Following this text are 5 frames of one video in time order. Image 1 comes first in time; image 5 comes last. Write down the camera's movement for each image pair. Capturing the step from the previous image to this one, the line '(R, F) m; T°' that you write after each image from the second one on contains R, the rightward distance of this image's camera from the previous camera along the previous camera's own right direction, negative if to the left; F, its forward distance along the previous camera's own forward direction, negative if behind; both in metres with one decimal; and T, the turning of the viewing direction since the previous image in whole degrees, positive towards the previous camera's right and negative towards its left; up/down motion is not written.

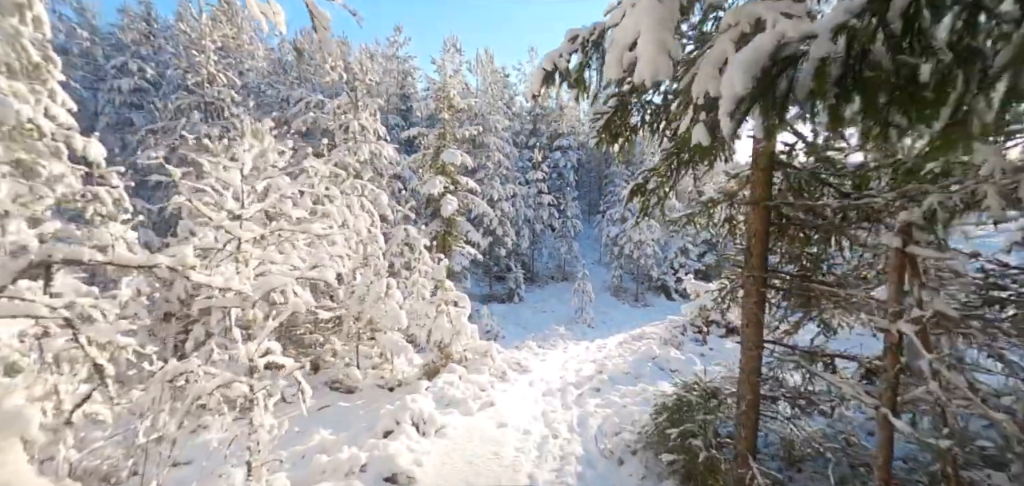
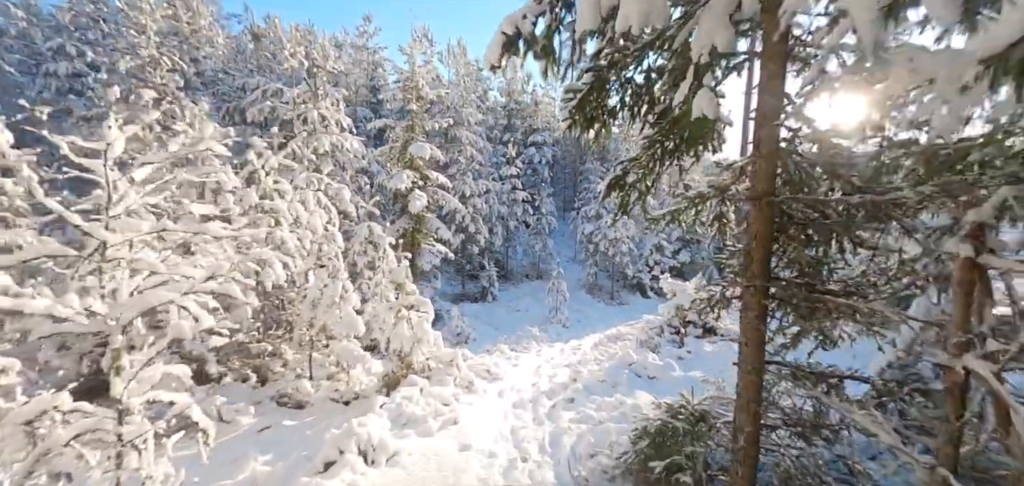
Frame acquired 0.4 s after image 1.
(+0.1, +0.6) m; +3°
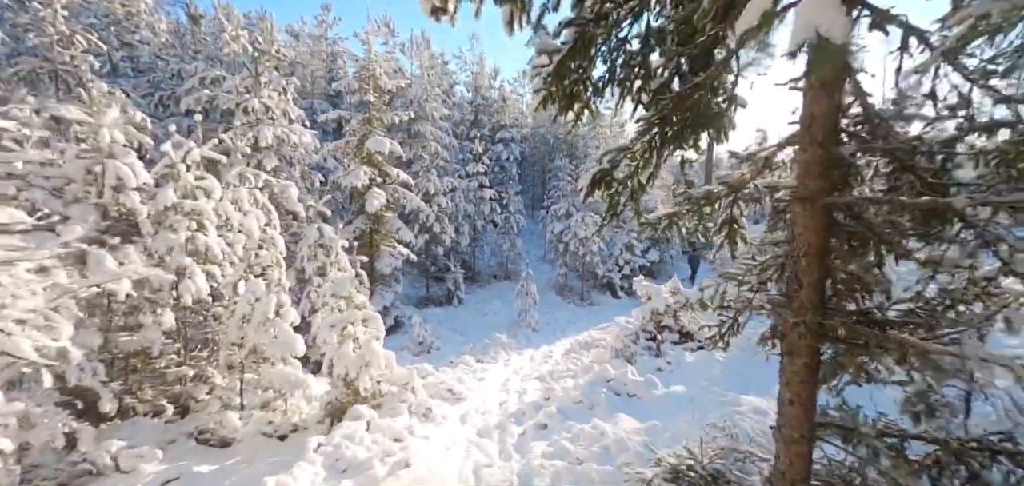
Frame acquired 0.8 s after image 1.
(+0.1, +0.8) m; +4°
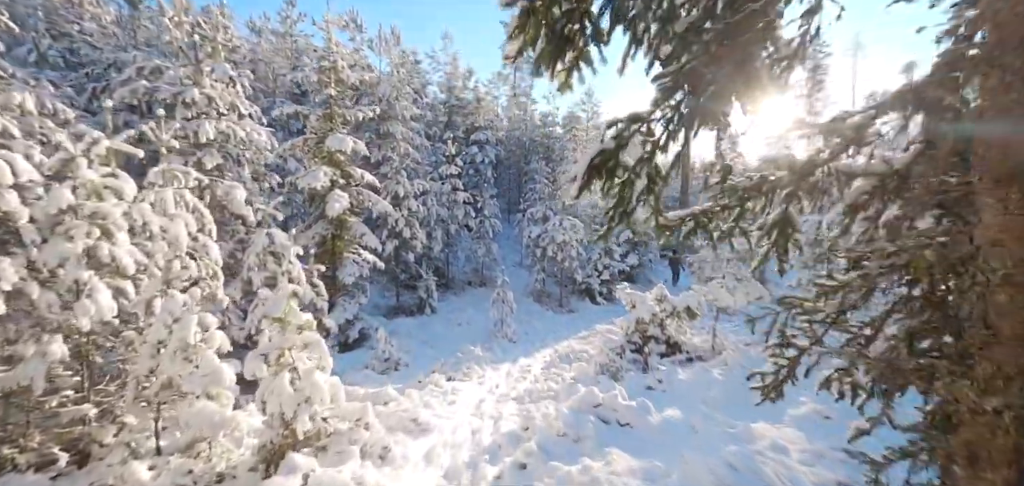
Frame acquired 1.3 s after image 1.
(+0.1, +0.9) m; +3°
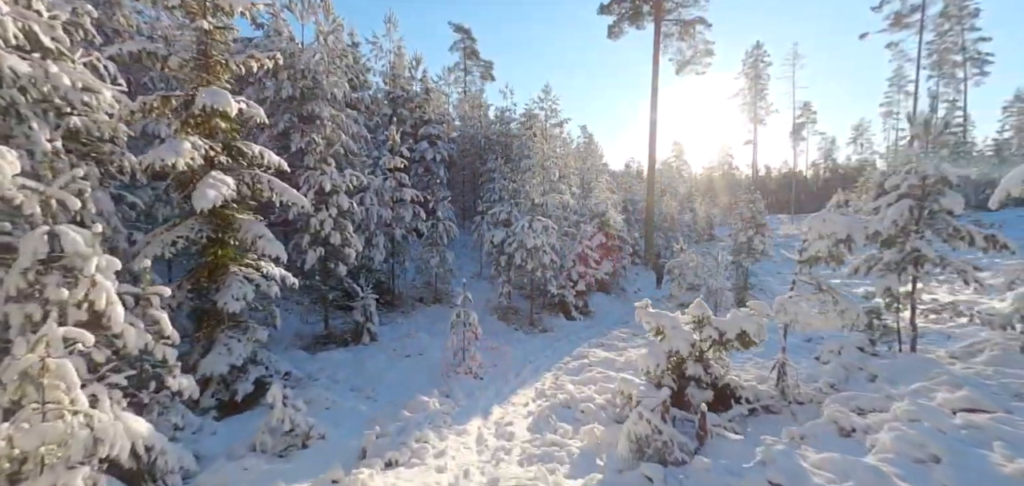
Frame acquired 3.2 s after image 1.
(-0.3, +3.6) m; +6°
